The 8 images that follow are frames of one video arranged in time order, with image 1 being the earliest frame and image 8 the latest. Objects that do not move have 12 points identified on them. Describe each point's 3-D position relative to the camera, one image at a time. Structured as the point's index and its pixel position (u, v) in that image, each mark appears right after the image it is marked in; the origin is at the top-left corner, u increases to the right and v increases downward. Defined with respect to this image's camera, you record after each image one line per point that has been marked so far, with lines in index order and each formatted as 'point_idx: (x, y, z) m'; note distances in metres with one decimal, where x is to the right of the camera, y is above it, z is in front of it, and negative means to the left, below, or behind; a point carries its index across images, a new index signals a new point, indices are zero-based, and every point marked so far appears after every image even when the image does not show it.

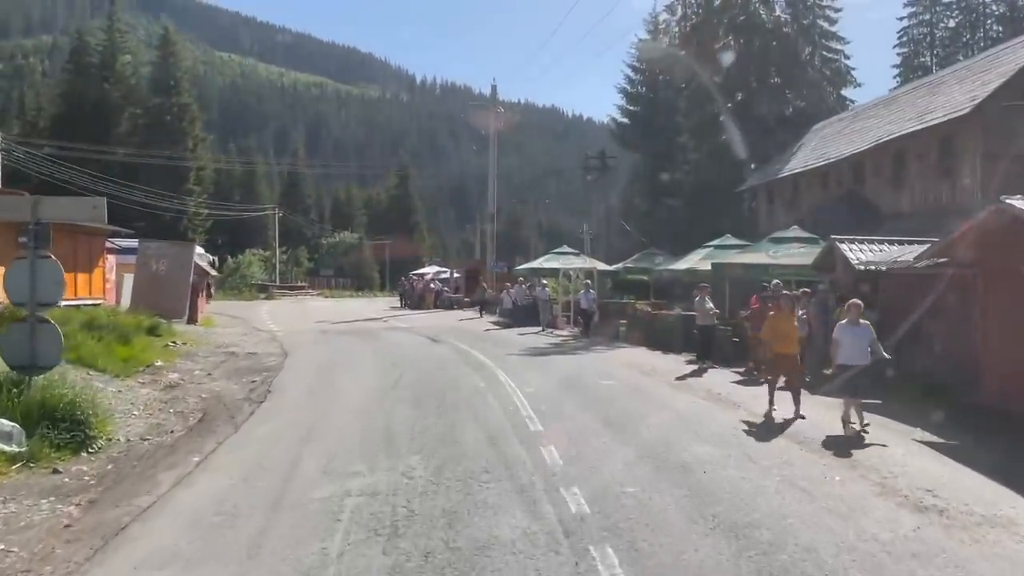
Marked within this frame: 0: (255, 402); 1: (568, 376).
0: (-5.2, -2.3, +16.1) m
1: (+1.2, -2.0, +17.9) m
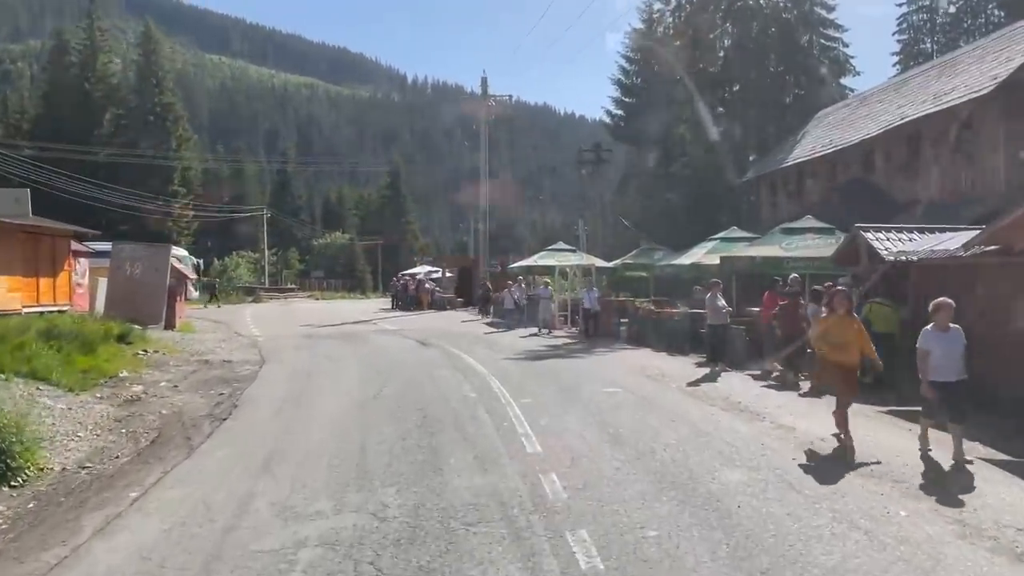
0: (-5.3, -2.4, +14.4) m
1: (+1.1, -1.9, +16.2) m
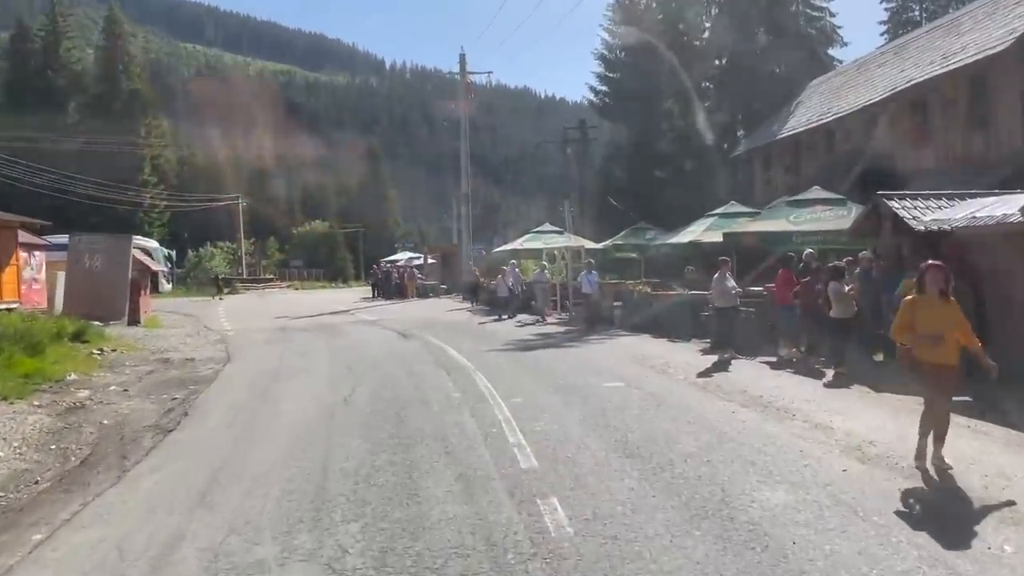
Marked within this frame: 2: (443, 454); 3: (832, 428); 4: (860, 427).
0: (-5.5, -2.2, +12.5) m
1: (+0.9, -1.6, +14.5) m
2: (-0.8, -2.0, +9.6) m
3: (+3.8, -1.7, +9.6) m
4: (+4.2, -1.7, +9.7) m
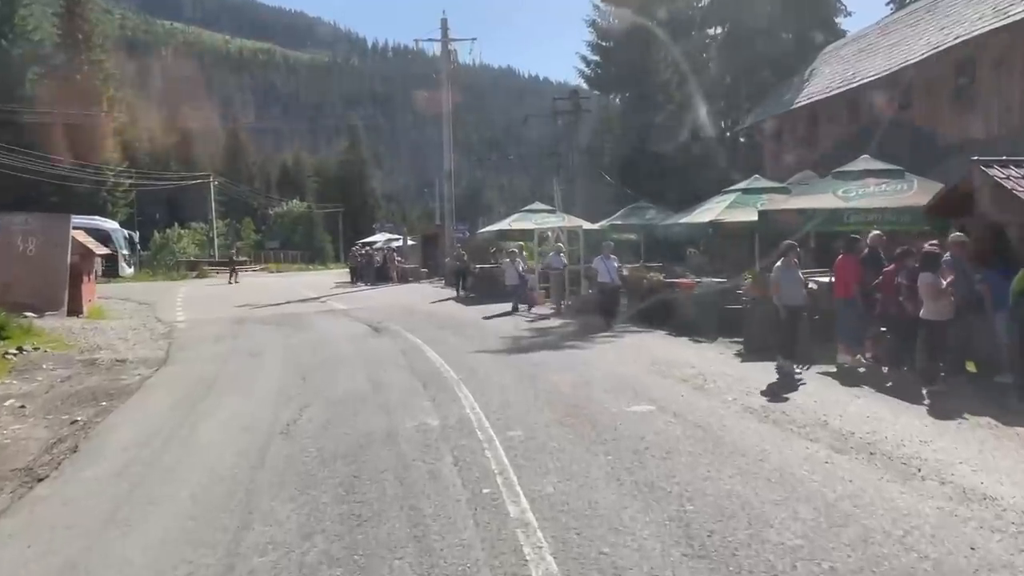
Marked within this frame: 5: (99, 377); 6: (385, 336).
0: (-5.5, -2.2, +9.2) m
1: (+0.8, -1.5, +11.2) m
2: (-0.8, -2.0, +6.3) m
3: (+3.9, -1.7, +6.4) m
4: (+4.2, -1.7, +6.6) m
5: (-8.7, -1.9, +16.9) m
6: (-3.1, -1.2, +19.8) m
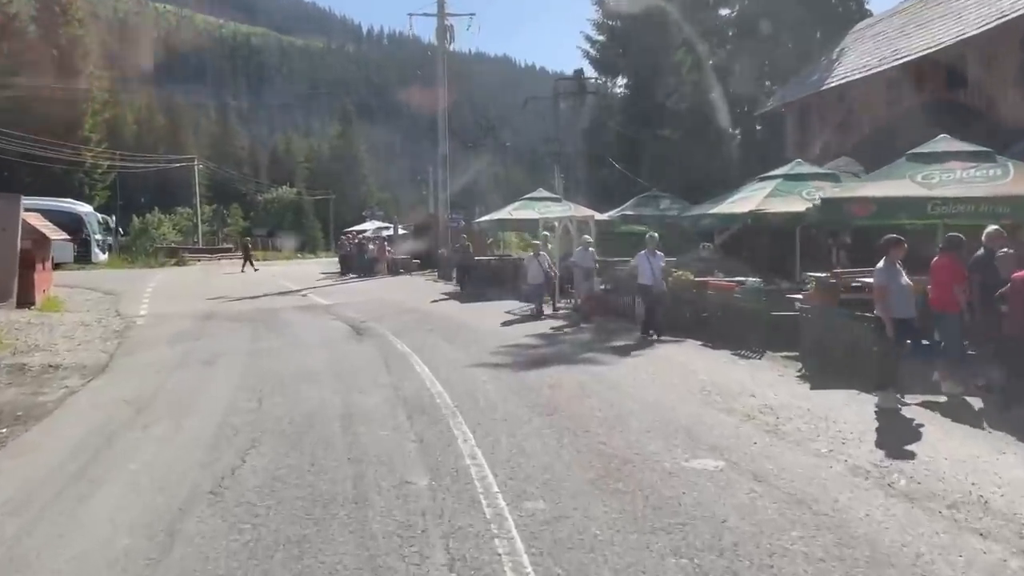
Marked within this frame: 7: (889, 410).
0: (-5.3, -2.2, +6.3) m
1: (+1.0, -1.6, +8.4) m
2: (-0.6, -2.1, +3.5) m
3: (+4.0, -1.9, +3.7) m
4: (+4.4, -1.9, +3.8) m
5: (-8.6, -1.7, +14.1) m
6: (-3.1, -1.1, +17.0) m
7: (+4.0, -1.4, +9.0) m
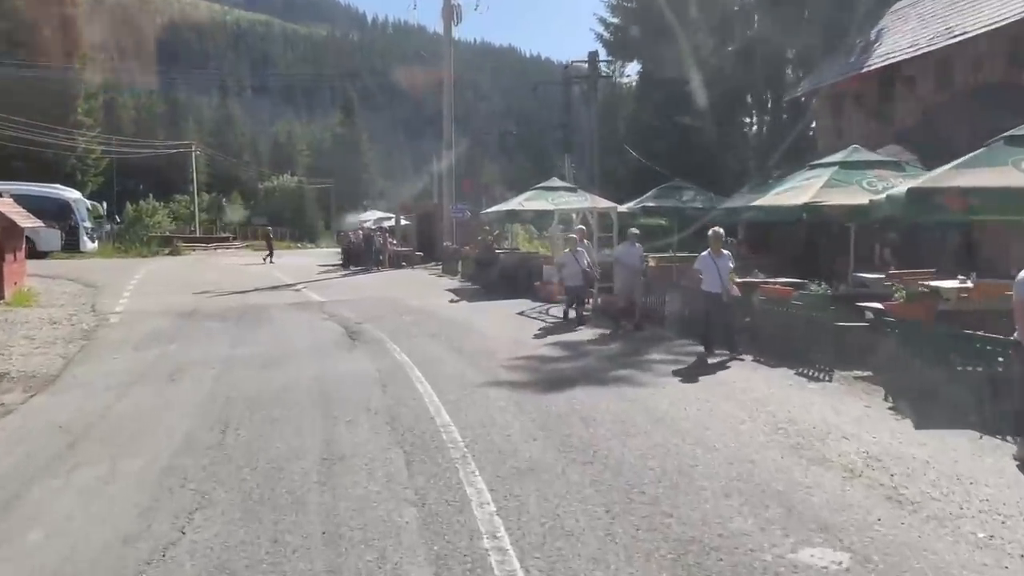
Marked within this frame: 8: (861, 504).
0: (-5.1, -2.3, +4.2) m
1: (+1.2, -1.7, +6.3) m
2: (-0.4, -2.3, +1.4) m
3: (+4.3, -2.1, +1.5) m
4: (+4.7, -2.1, +1.7) m
5: (-8.4, -1.7, +11.9) m
6: (-2.8, -1.1, +14.8) m
7: (+4.2, -1.5, +6.9) m
8: (+2.7, -1.7, +6.3) m
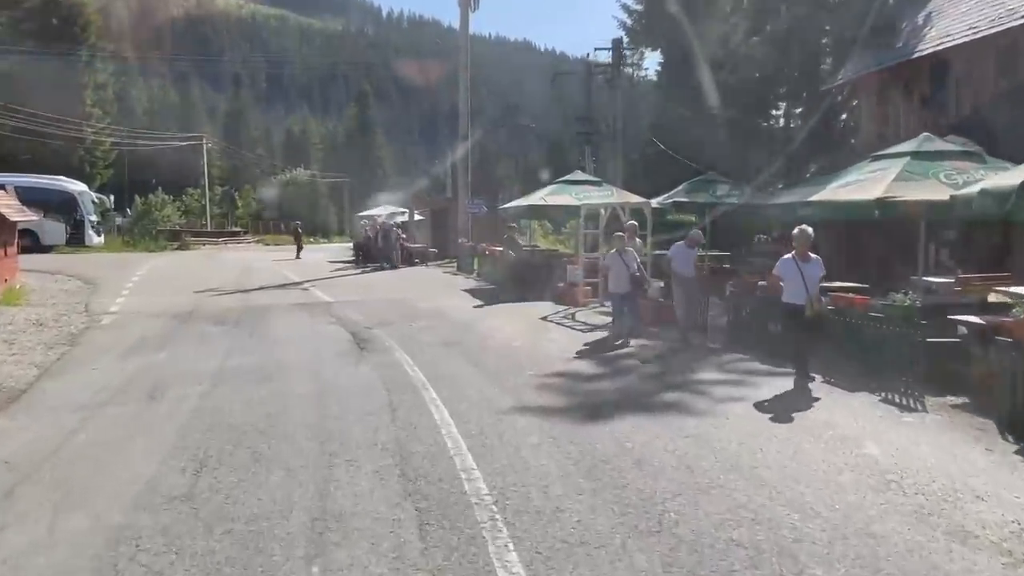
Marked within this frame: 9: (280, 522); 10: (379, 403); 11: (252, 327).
0: (-4.8, -2.4, +2.6) m
1: (+1.5, -1.8, +4.6) m
2: (-0.2, -2.4, -0.3) m
3: (+4.5, -2.3, -0.2) m
4: (+4.9, -2.3, -0.1) m
5: (-8.0, -1.7, +10.4) m
6: (-2.3, -1.1, +13.2) m
7: (+4.5, -1.7, +5.1) m
8: (+3.0, -1.8, +4.6) m
9: (-1.8, -1.8, +6.2) m
10: (-1.6, -1.4, +9.9) m
11: (-5.7, -0.9, +17.9) m
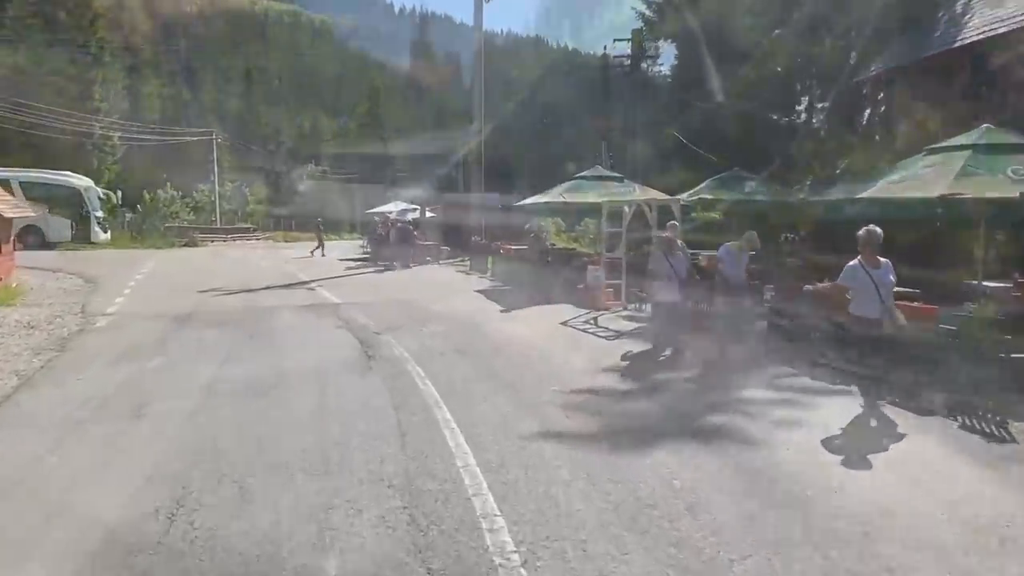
0: (-4.7, -2.5, +1.5) m
1: (+1.7, -2.0, +3.4) m
2: (-0.1, -2.6, -1.4) m
3: (+4.6, -2.4, -1.4) m
4: (+5.0, -2.4, -1.3) m
5: (-7.7, -1.8, +9.3) m
6: (-2.0, -1.2, +12.1) m
7: (+4.7, -1.8, +3.9) m
8: (+3.2, -1.9, +3.4) m
9: (-1.6, -1.9, +5.1) m
10: (-1.3, -1.5, +8.8) m
11: (-5.3, -0.9, +16.8) m
